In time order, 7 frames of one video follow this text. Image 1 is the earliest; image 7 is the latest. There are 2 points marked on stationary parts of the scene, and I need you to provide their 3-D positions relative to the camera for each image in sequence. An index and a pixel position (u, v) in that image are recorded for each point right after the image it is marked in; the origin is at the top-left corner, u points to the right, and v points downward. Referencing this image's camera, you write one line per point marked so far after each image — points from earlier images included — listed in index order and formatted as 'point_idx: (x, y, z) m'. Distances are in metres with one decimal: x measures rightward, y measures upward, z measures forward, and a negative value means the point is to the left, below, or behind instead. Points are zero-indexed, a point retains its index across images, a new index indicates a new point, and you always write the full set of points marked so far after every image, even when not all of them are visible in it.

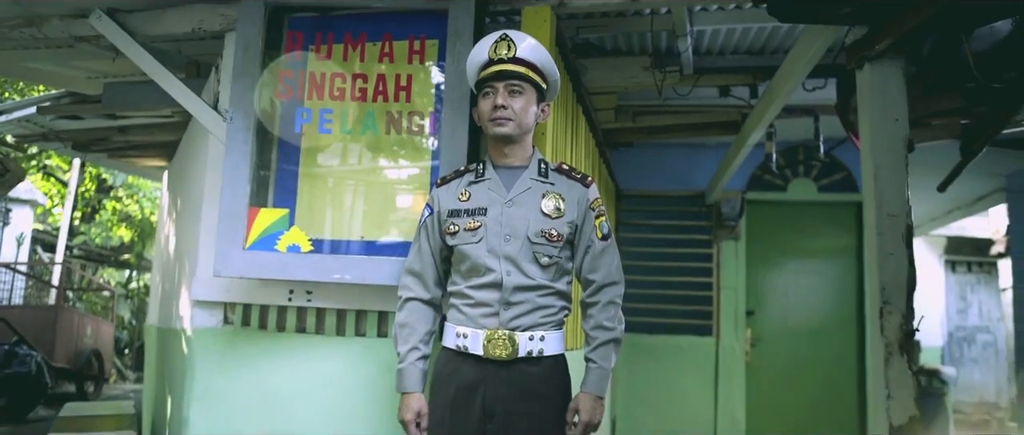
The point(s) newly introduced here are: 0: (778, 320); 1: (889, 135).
0: (+1.8, -0.7, +5.4) m
1: (+1.1, +0.2, +2.3) m
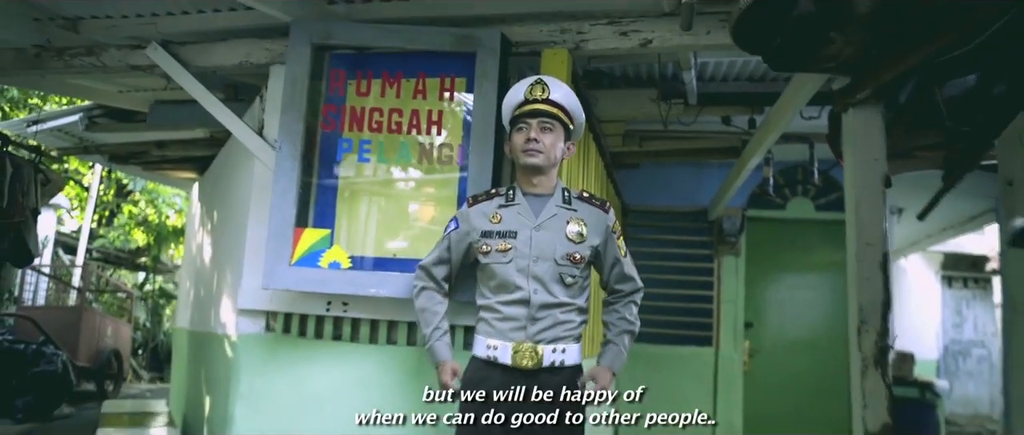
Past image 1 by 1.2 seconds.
0: (+1.9, -0.8, +5.6) m
1: (+1.2, +0.1, +2.6) m
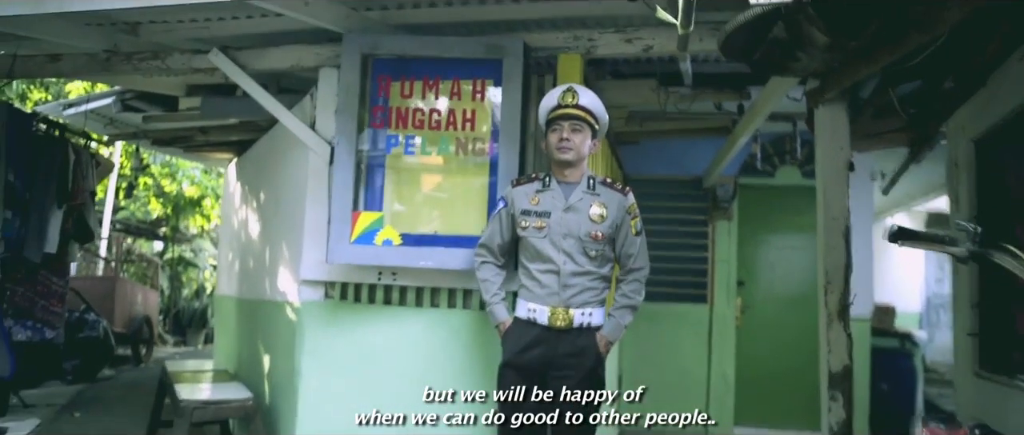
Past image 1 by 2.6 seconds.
0: (+2.0, -0.6, +6.2) m
1: (+1.3, +0.2, +3.2) m
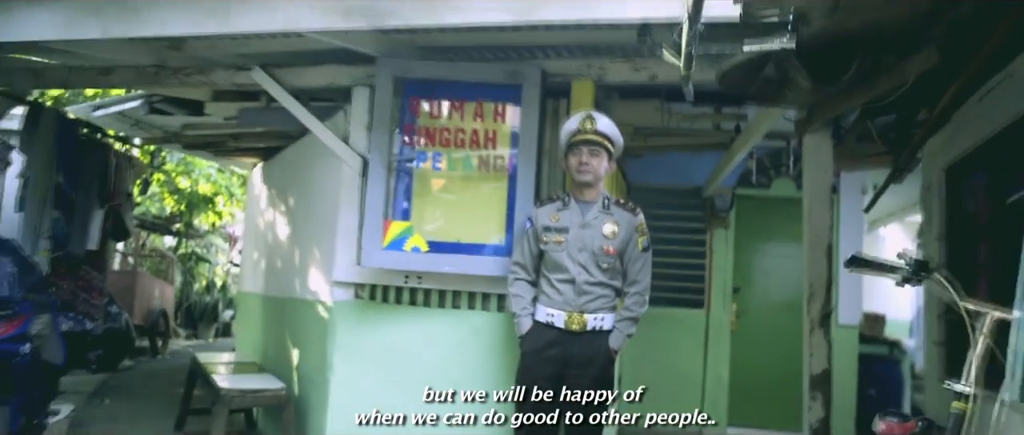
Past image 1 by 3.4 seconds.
0: (+2.1, -0.7, +6.6) m
1: (+1.4, +0.2, +3.5) m
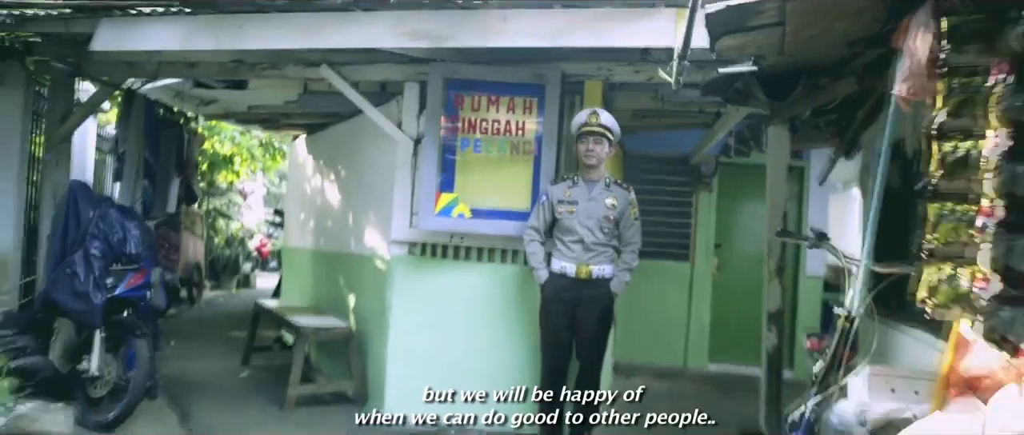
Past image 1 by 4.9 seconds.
0: (+2.2, -0.3, +7.6) m
1: (+1.5, +0.3, +4.5) m
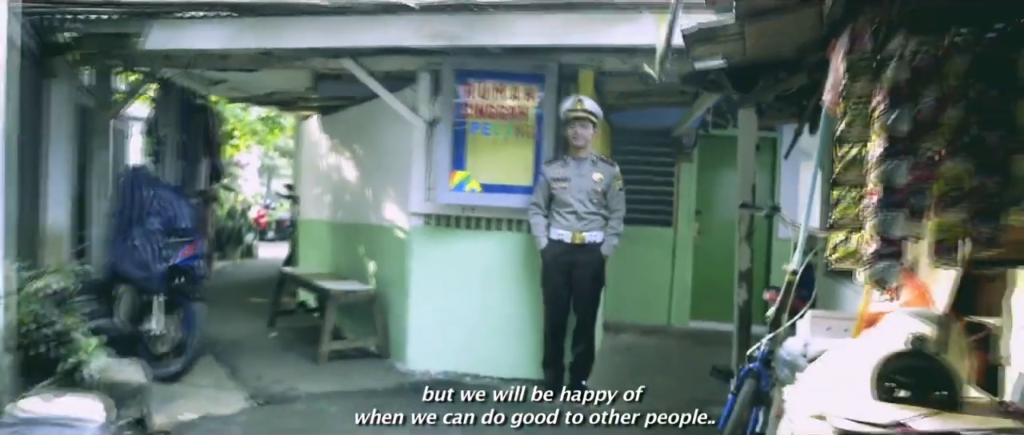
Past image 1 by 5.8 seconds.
0: (+2.2, 0.0, +8.4) m
1: (+1.6, +0.5, +5.2) m
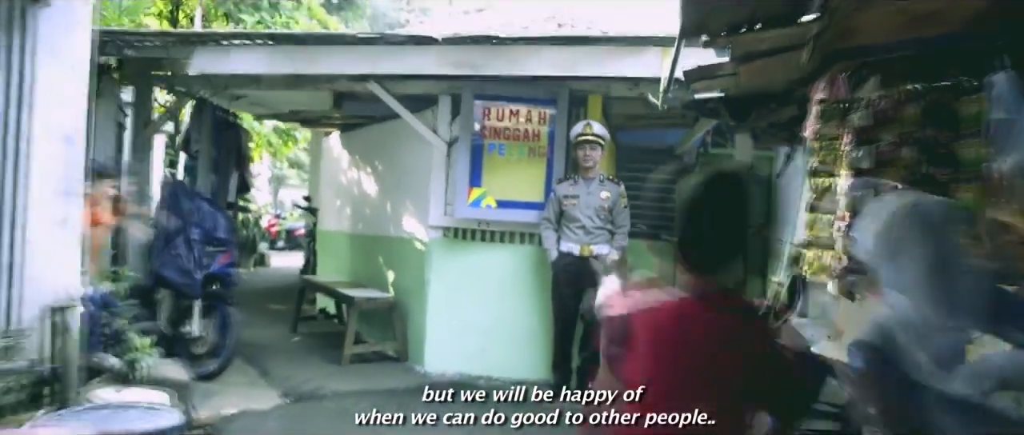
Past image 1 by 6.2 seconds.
0: (+2.3, -0.2, +8.8) m
1: (+1.7, +0.4, +5.6) m
